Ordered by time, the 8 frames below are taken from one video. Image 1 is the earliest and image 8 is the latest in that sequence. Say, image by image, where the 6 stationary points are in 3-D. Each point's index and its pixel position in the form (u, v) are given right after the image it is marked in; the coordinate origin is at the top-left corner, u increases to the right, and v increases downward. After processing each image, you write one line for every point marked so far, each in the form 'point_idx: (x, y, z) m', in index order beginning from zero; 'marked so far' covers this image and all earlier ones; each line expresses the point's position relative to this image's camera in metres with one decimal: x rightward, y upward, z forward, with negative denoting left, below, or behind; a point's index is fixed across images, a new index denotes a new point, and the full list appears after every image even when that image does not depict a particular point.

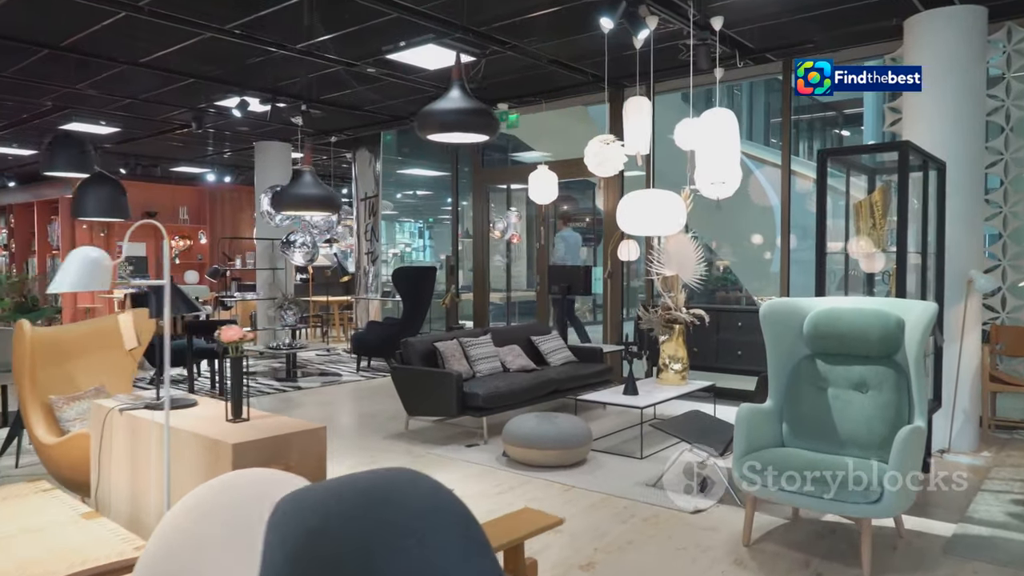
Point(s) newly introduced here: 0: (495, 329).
0: (-0.1, -0.3, +6.2) m
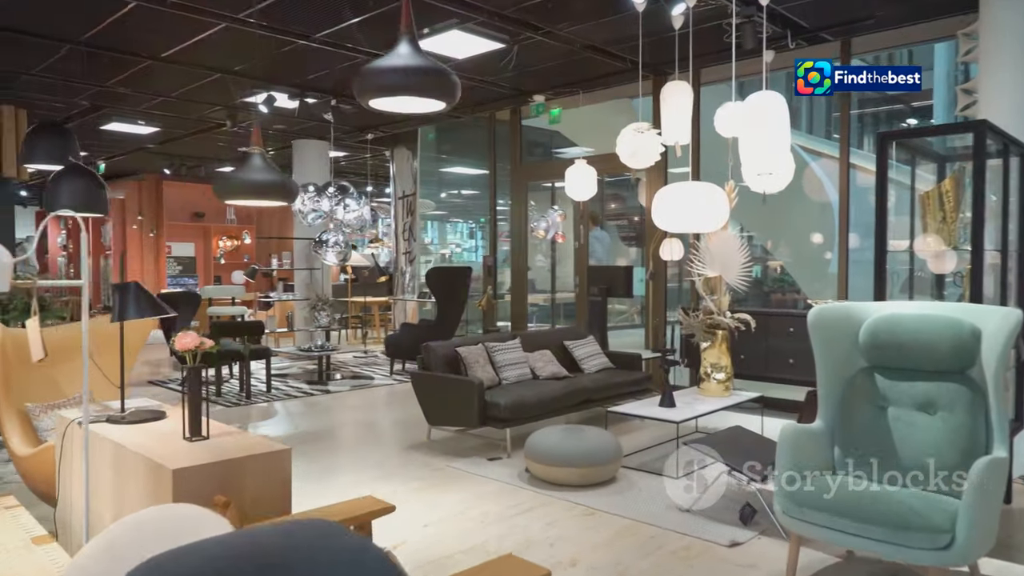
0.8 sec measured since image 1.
0: (+0.1, -0.3, +5.8) m
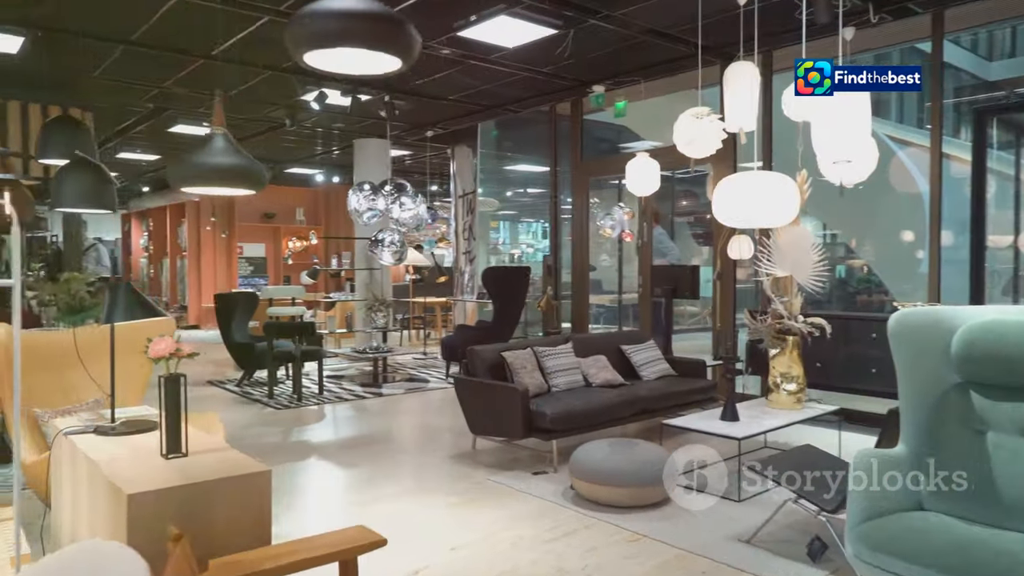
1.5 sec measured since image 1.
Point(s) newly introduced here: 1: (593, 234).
0: (+0.5, -0.4, +5.5) m
1: (+0.9, +0.6, +8.4) m
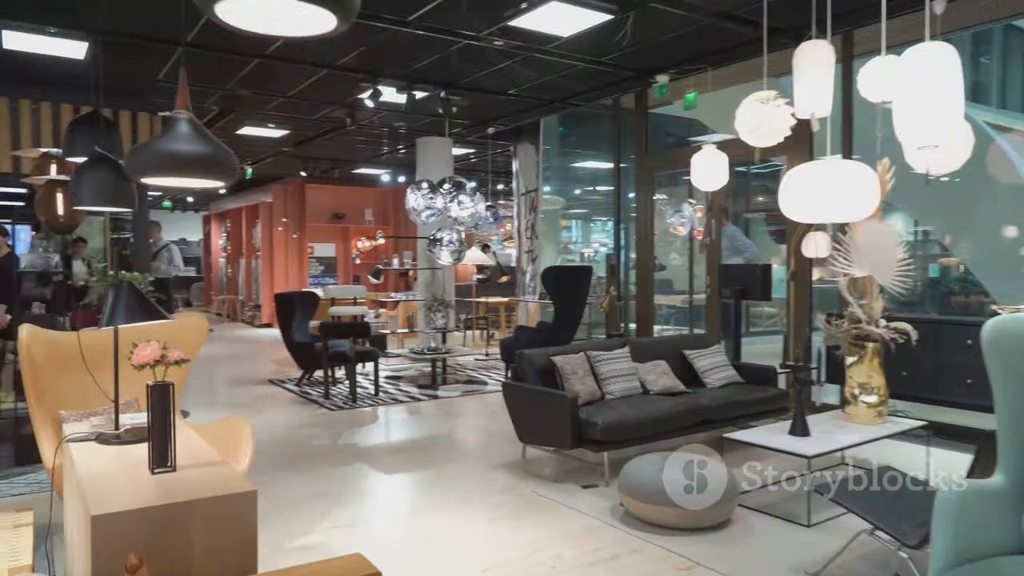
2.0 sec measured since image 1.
0: (+0.9, -0.4, +5.2) m
1: (+1.6, +0.6, +8.0) m
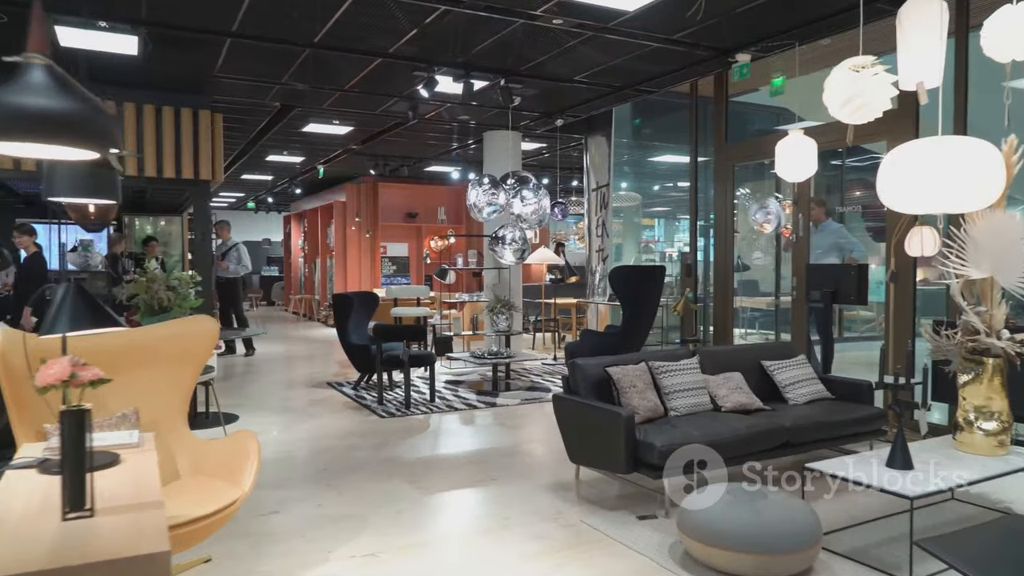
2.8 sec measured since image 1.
0: (+1.2, -0.4, +4.6) m
1: (+2.2, +0.6, +7.3) m
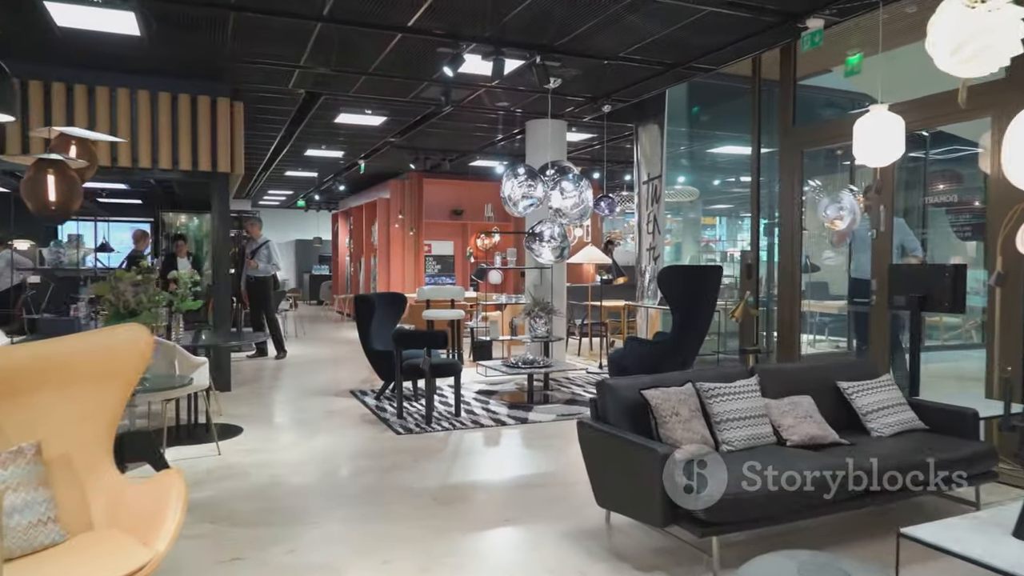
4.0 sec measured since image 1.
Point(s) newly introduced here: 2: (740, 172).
0: (+1.3, -0.4, +3.8) m
1: (+2.6, +0.5, +6.5) m
2: (+2.2, +1.1, +7.3) m
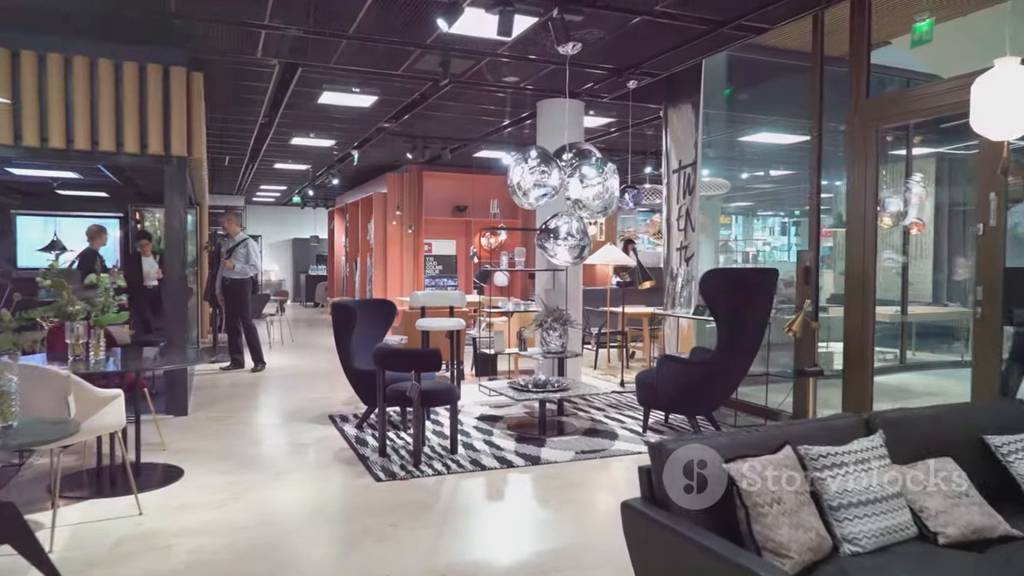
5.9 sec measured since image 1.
0: (+1.4, -0.4, +2.7) m
1: (+2.6, +0.5, +5.3) m
2: (+2.3, +1.0, +6.2) m
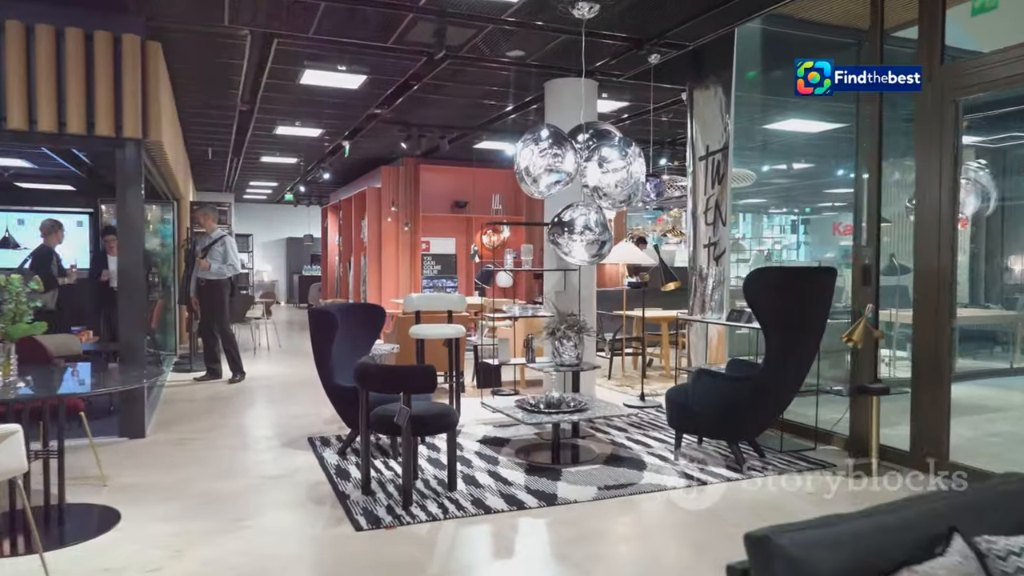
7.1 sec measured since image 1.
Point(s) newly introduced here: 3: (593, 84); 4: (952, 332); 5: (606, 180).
0: (+1.4, -0.5, +1.8) m
1: (+2.7, +0.5, +4.5) m
2: (+2.4, +1.0, +5.4) m
3: (+0.7, +1.8, +6.7) m
4: (+2.7, -0.2, +4.6) m
5: (+0.6, +0.7, +4.7) m
